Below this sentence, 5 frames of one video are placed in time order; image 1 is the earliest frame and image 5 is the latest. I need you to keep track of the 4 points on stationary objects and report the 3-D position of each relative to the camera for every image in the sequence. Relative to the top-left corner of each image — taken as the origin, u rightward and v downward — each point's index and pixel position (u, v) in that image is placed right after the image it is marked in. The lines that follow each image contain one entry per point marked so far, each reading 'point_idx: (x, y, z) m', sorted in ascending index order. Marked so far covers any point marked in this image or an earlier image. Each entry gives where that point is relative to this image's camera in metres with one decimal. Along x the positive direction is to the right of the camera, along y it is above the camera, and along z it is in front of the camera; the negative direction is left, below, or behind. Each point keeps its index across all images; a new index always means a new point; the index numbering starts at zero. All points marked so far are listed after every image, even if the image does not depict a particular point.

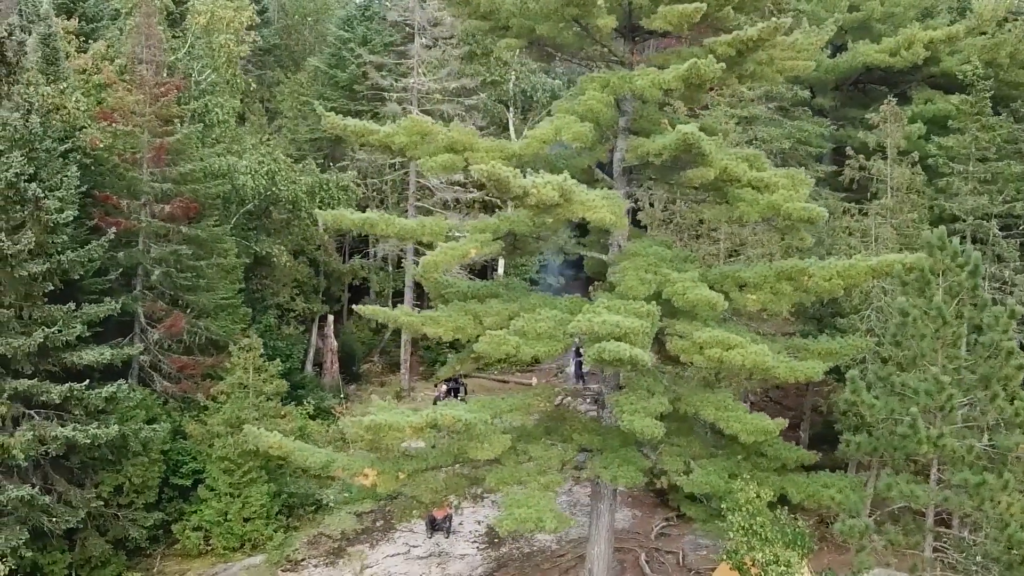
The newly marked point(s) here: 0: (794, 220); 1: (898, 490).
0: (+3.5, +0.9, +8.6) m
1: (+4.7, -2.4, +8.3) m
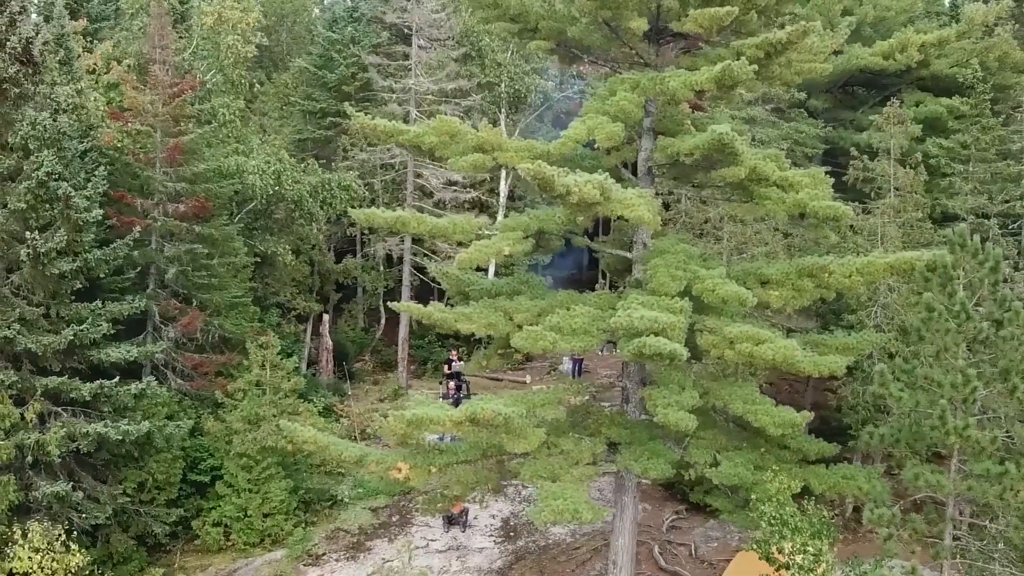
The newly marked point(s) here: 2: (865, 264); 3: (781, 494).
0: (+3.9, +0.9, +8.8) m
1: (+5.2, -2.4, +8.6) m
2: (+4.5, +0.3, +9.0) m
3: (+3.5, -2.7, +8.9) m
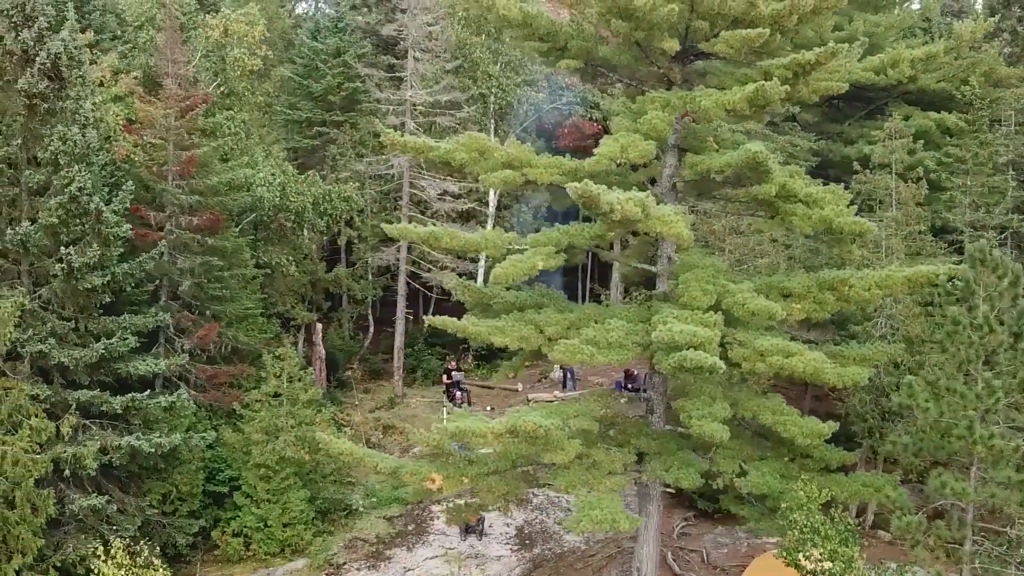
0: (+4.4, +0.7, +9.1) m
1: (+5.6, -2.5, +8.9) m
2: (+5.0, +0.1, +9.3) m
3: (+3.9, -2.8, +9.1) m
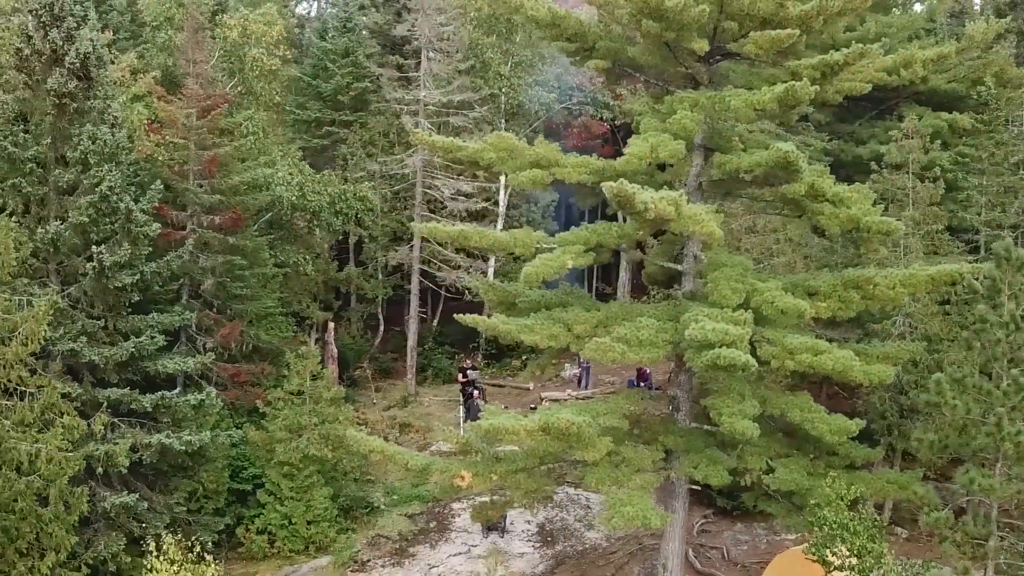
0: (+4.8, +0.7, +9.2) m
1: (+6.0, -2.5, +8.9) m
2: (+5.4, +0.2, +9.4) m
3: (+4.3, -2.8, +9.2) m
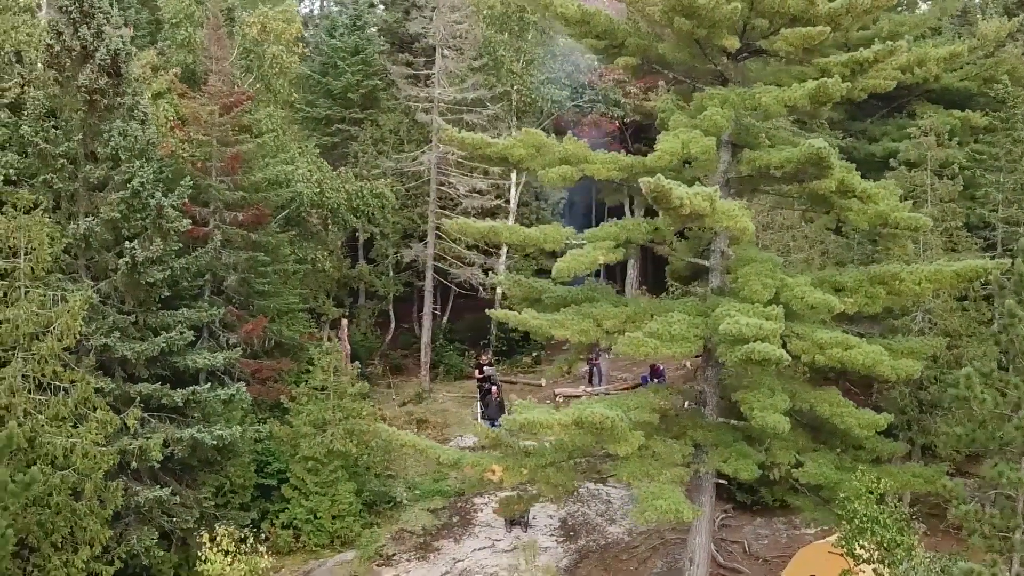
0: (+5.2, +0.8, +9.2) m
1: (+6.4, -2.5, +9.0) m
2: (+5.8, +0.2, +9.4) m
3: (+4.8, -2.8, +9.3) m
